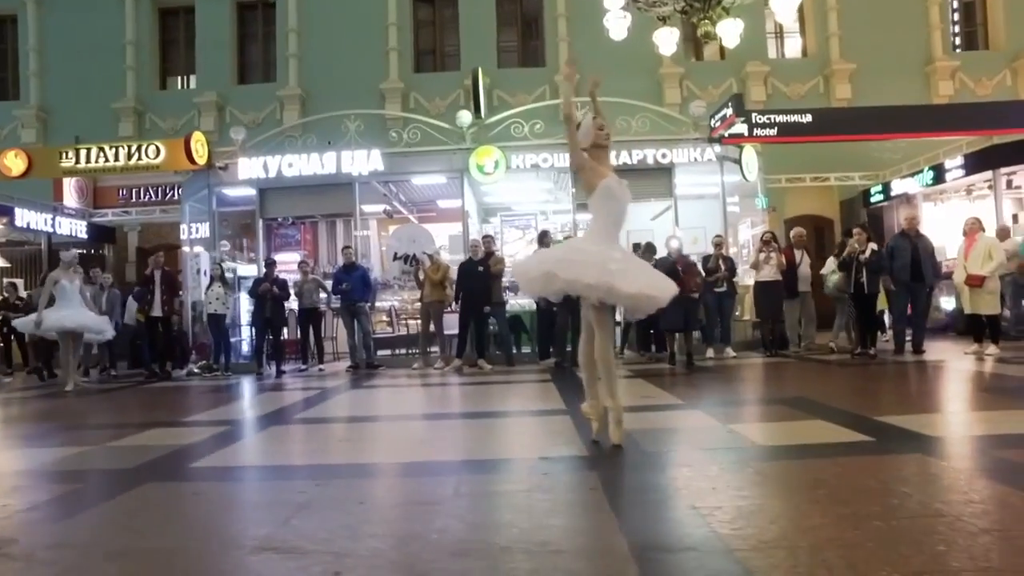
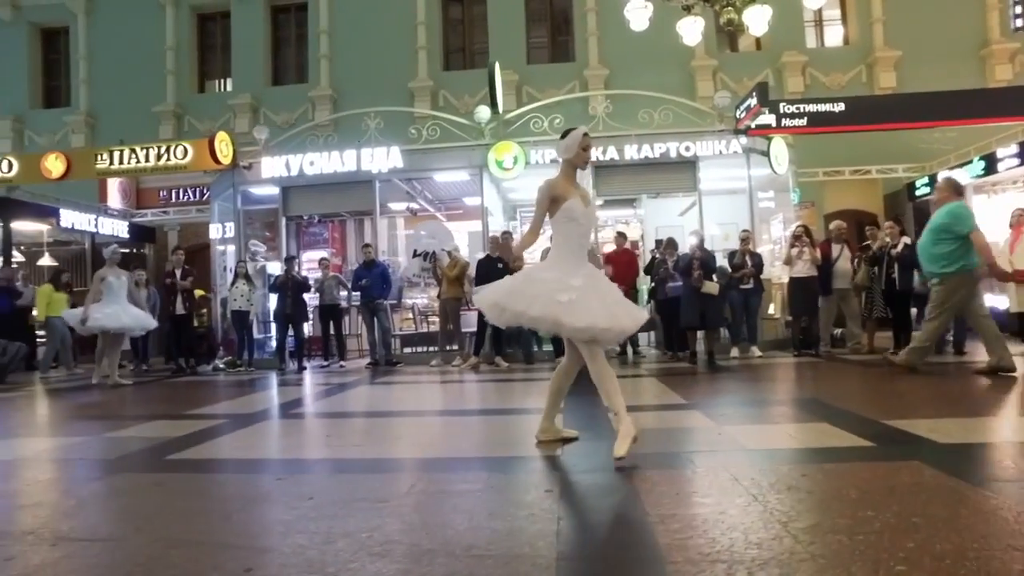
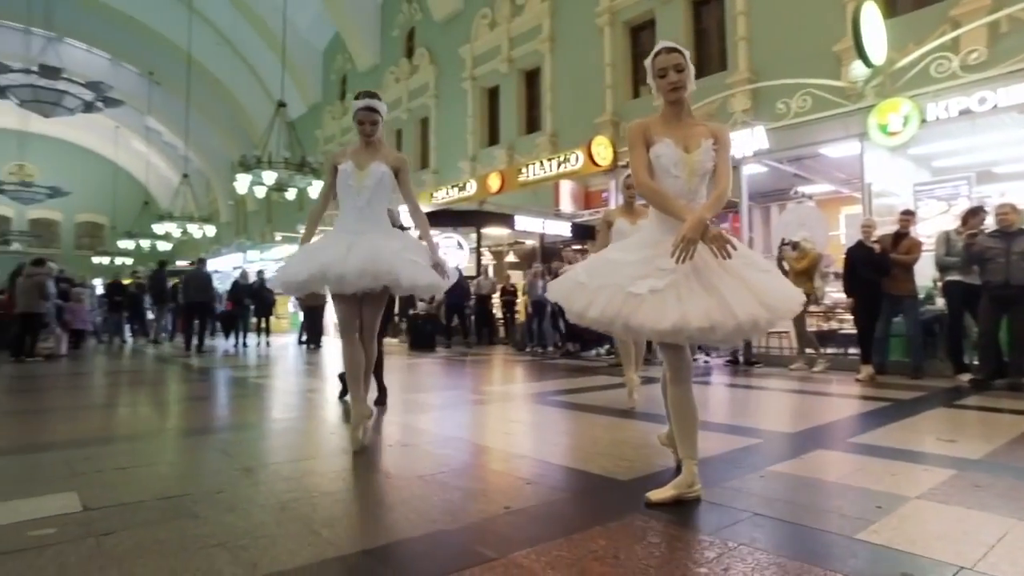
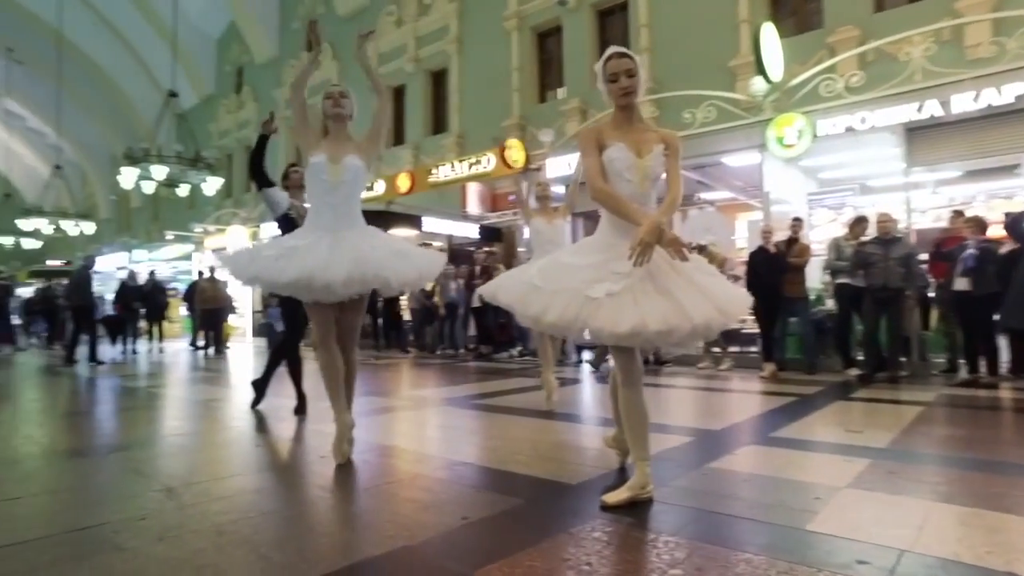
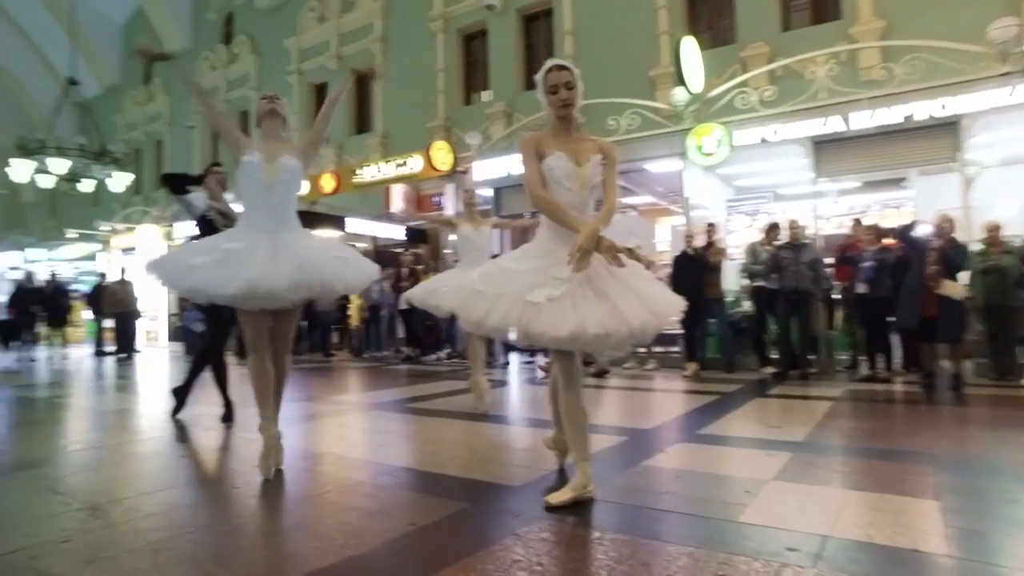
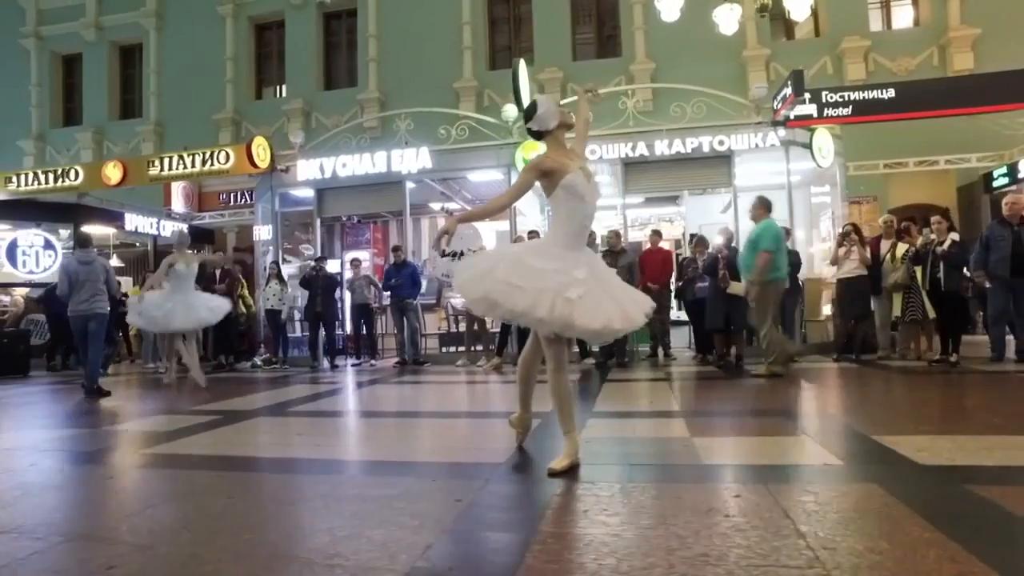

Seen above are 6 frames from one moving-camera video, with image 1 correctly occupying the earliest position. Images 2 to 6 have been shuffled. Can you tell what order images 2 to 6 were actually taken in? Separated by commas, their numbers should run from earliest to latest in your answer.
2, 6, 5, 4, 3
